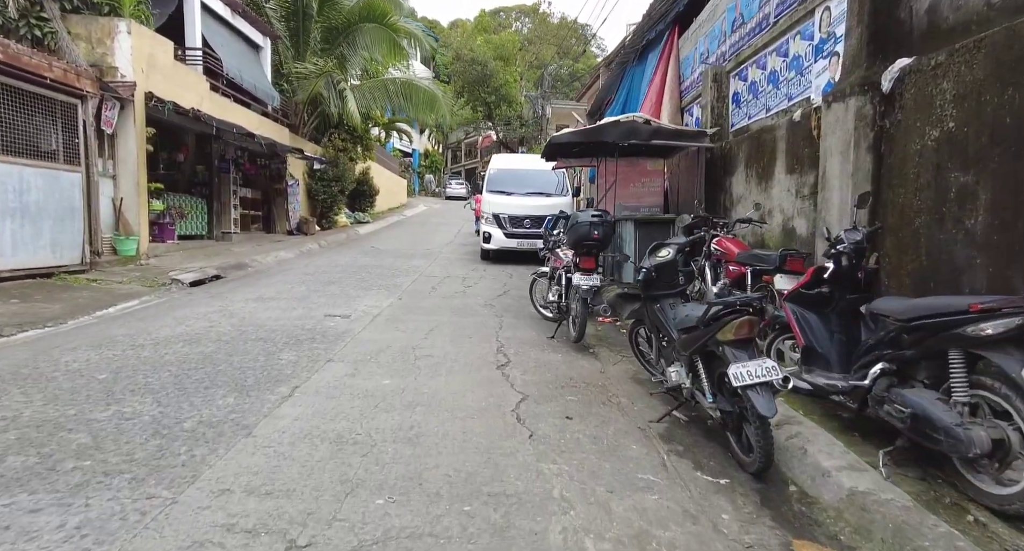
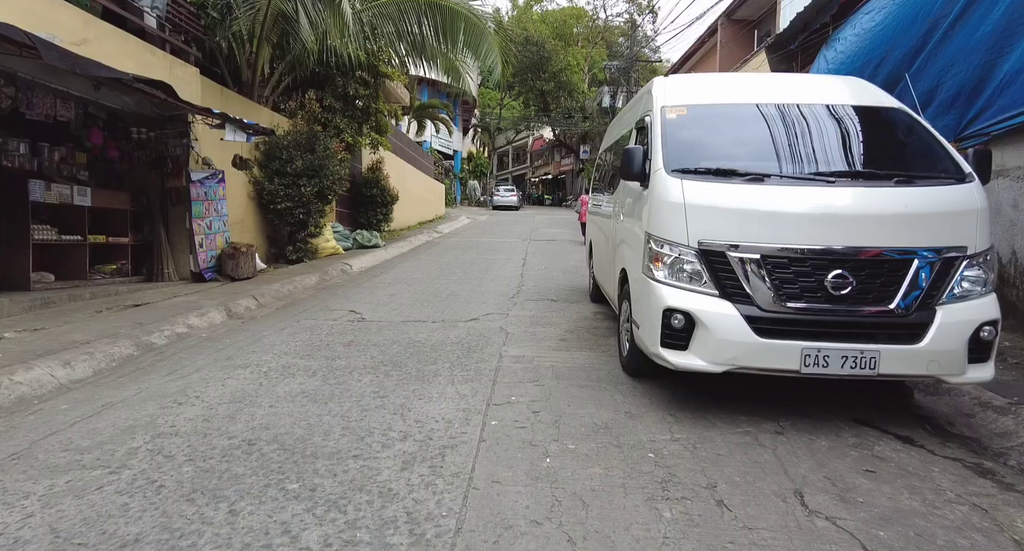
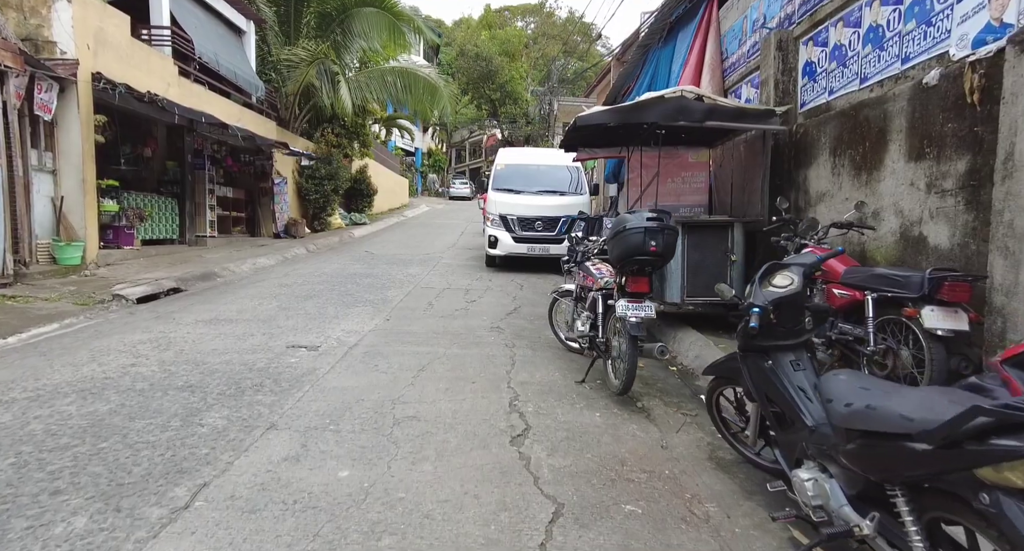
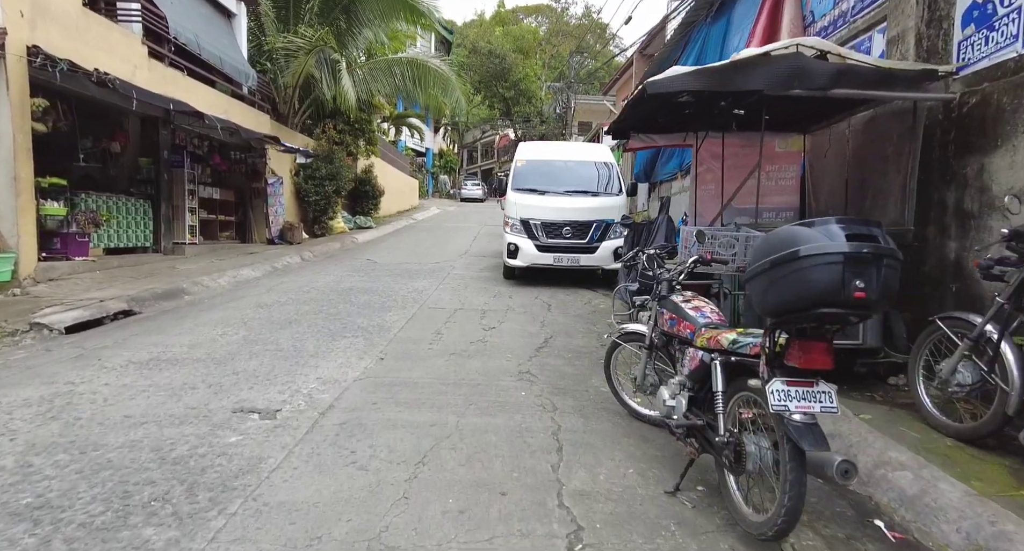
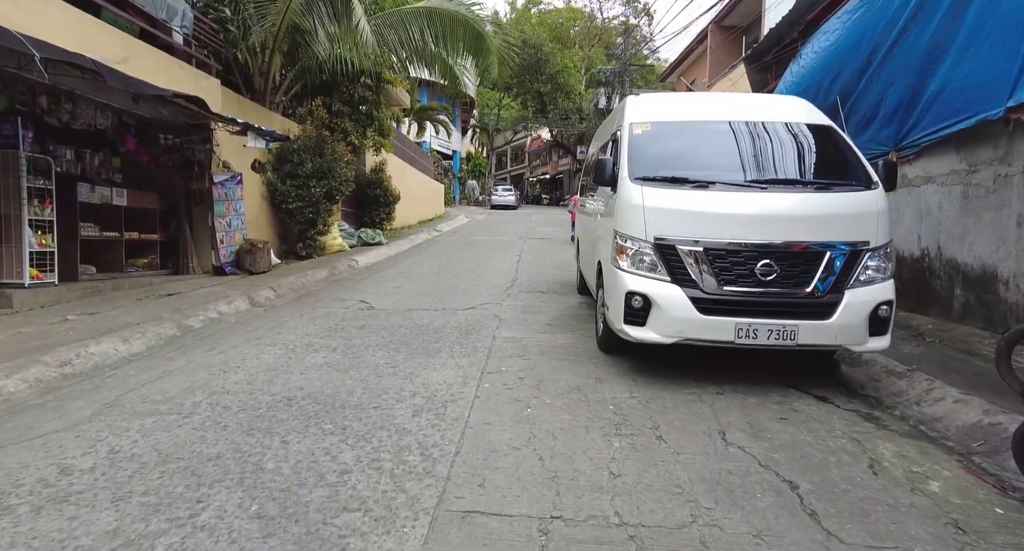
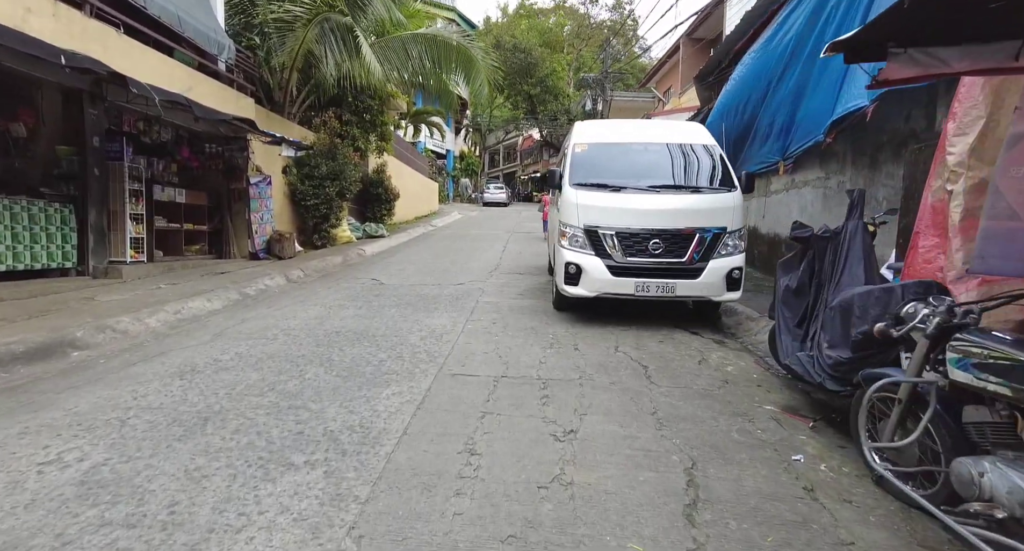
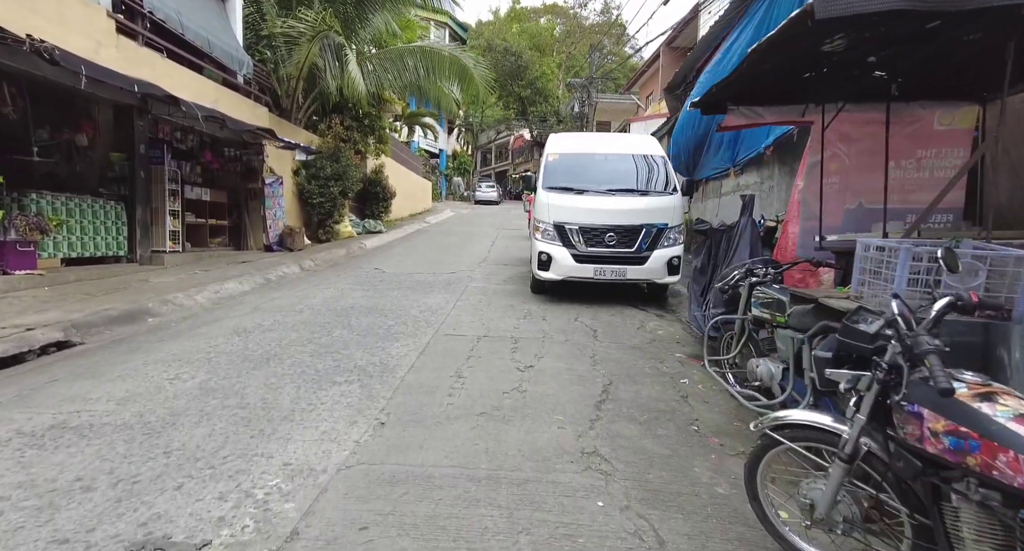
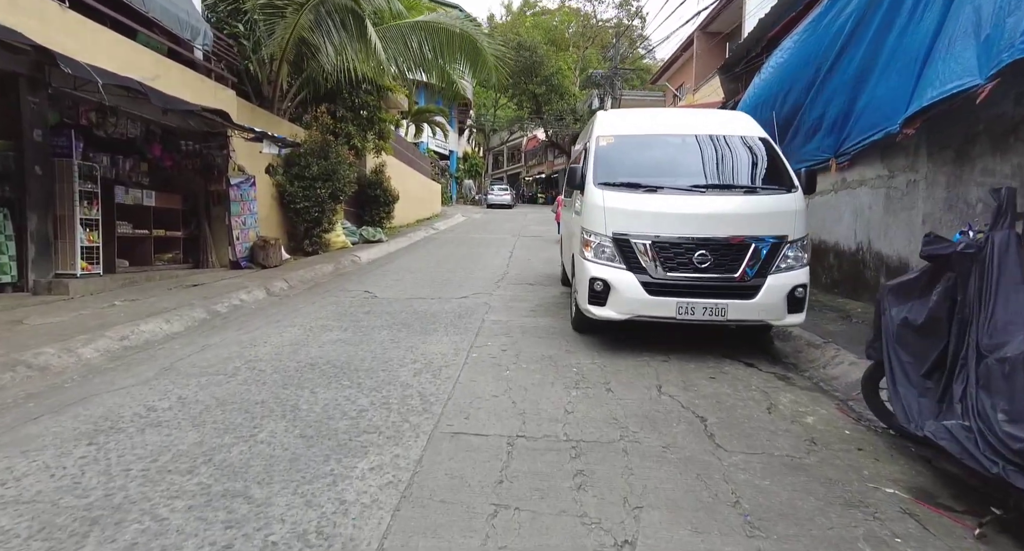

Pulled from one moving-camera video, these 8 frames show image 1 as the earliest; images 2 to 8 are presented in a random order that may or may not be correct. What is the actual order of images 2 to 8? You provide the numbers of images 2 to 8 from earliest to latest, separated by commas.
3, 4, 7, 6, 8, 5, 2
